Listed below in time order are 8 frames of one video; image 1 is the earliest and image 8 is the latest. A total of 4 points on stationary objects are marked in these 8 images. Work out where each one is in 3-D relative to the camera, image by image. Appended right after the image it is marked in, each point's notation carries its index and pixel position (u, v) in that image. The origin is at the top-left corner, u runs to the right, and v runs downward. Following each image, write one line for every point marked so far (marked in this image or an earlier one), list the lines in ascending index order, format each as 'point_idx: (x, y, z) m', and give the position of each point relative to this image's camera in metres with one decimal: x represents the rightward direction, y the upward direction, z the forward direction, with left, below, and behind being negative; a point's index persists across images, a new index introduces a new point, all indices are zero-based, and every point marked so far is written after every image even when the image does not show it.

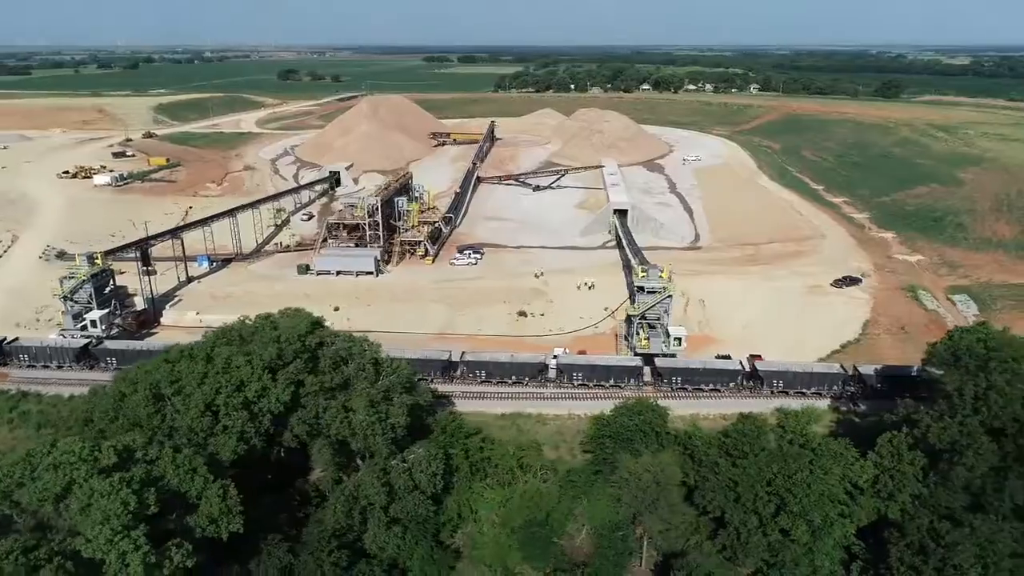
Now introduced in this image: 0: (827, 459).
0: (+7.3, -4.0, +16.9) m
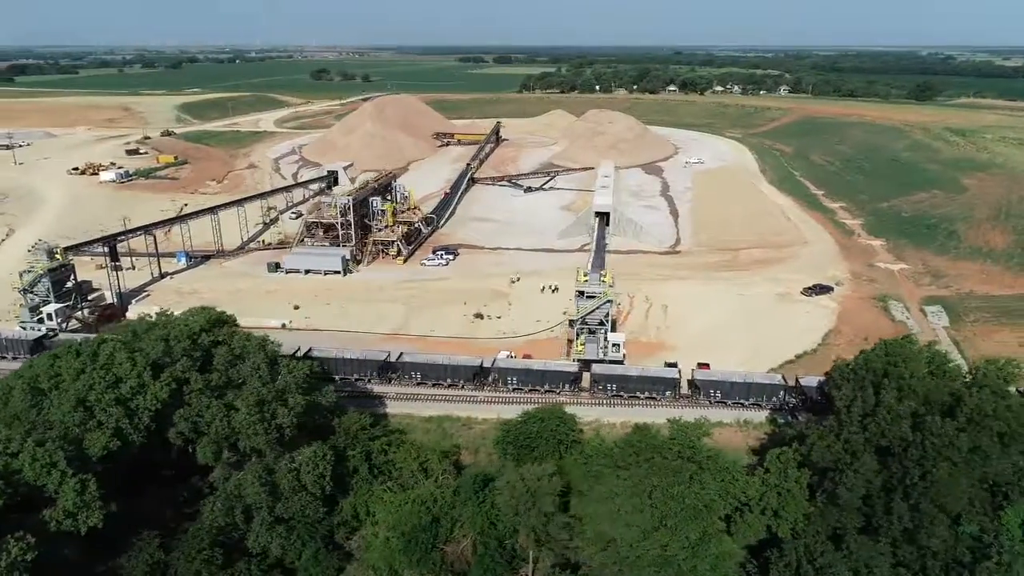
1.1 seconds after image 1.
0: (+4.4, -4.2, +16.4) m
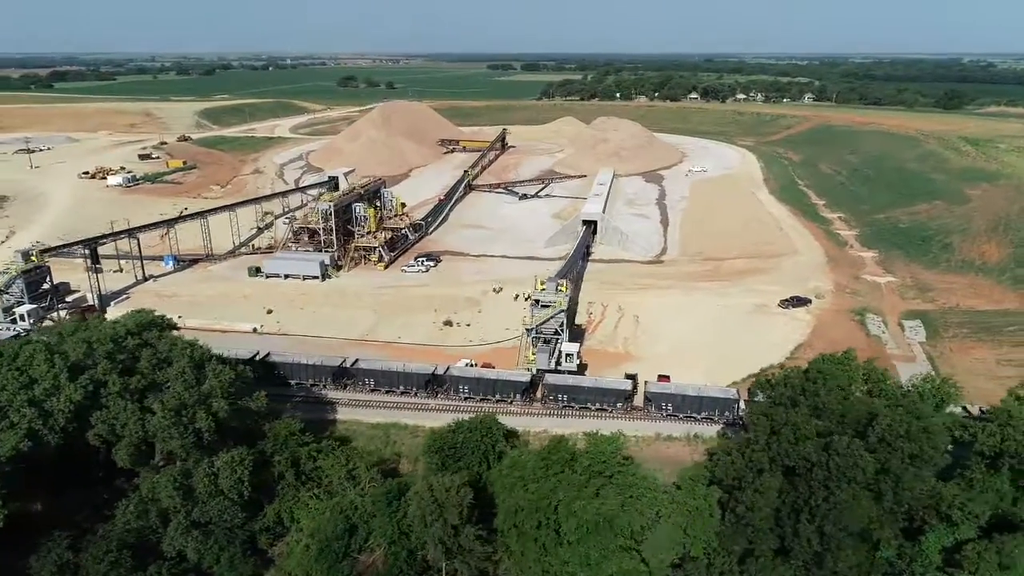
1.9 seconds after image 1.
0: (+2.2, -4.5, +16.1) m
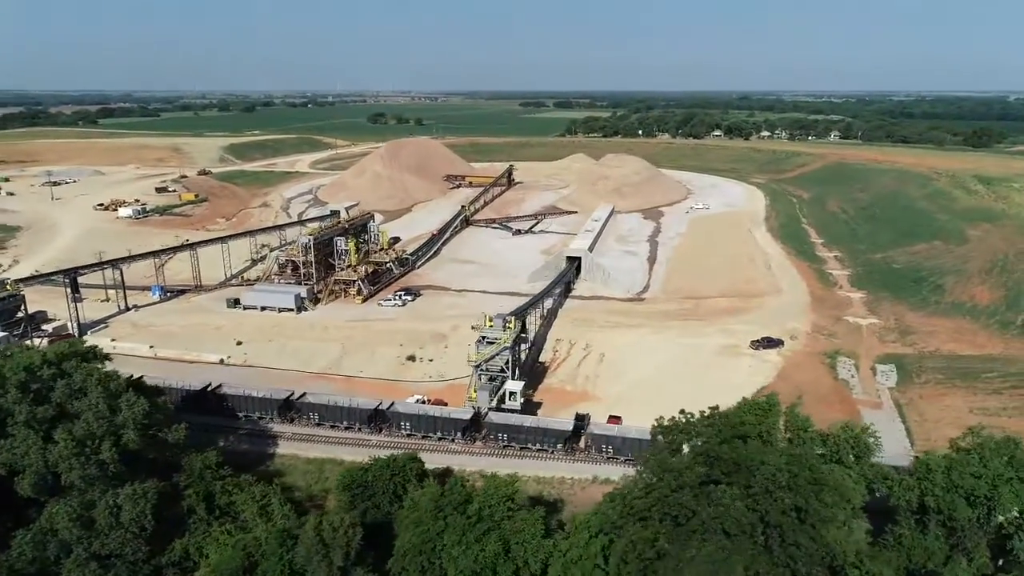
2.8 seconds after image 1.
0: (-0.3, -5.3, +15.6) m
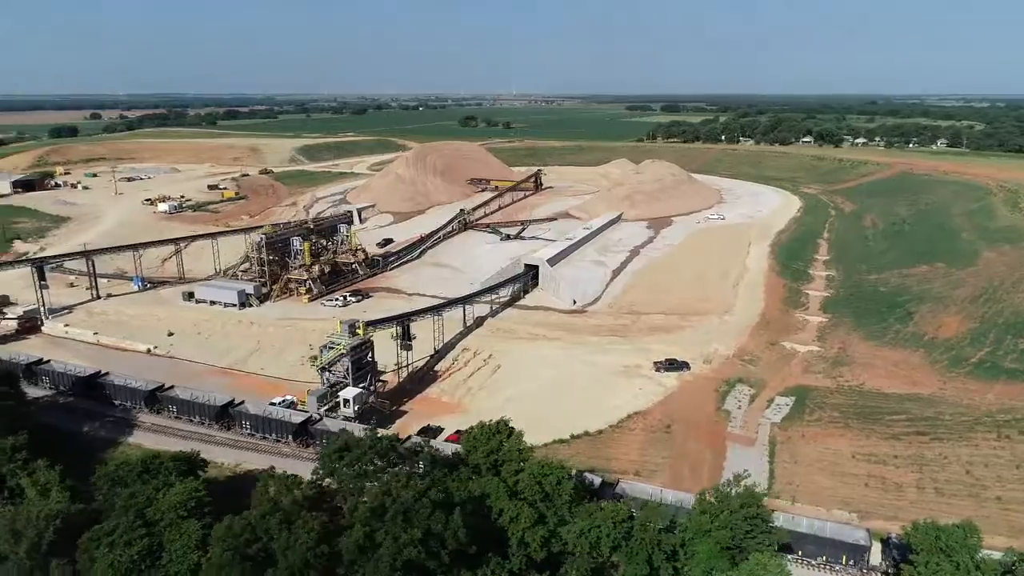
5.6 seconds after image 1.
0: (-7.7, -5.4, +15.5) m
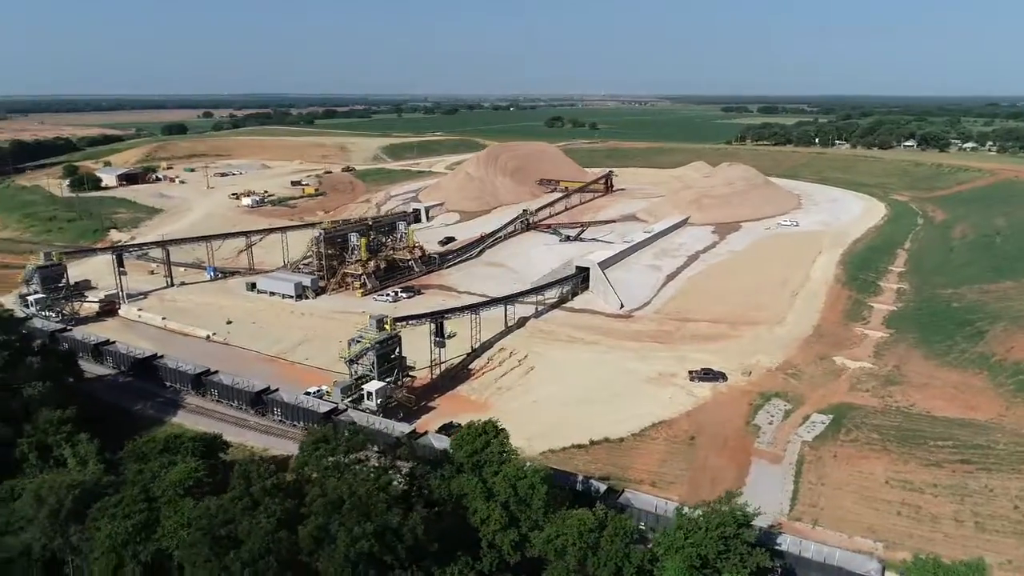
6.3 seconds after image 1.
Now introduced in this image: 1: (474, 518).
0: (-8.2, -5.2, +16.4) m
1: (-0.8, -4.9, +15.2) m
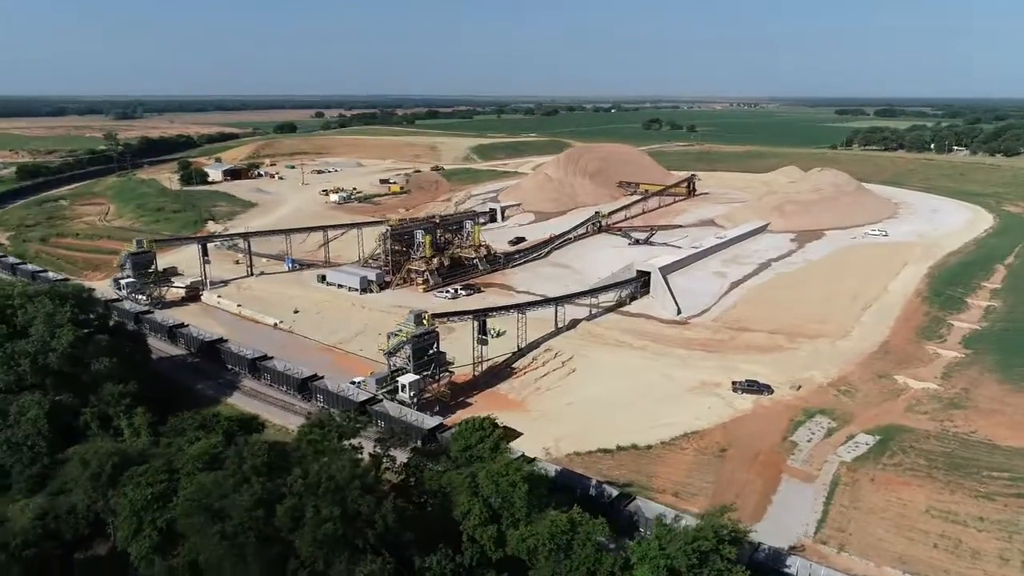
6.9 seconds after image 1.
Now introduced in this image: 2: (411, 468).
0: (-8.4, -4.8, +17.7) m
1: (-1.2, -4.8, +15.5) m
2: (-2.4, -4.2, +16.9) m
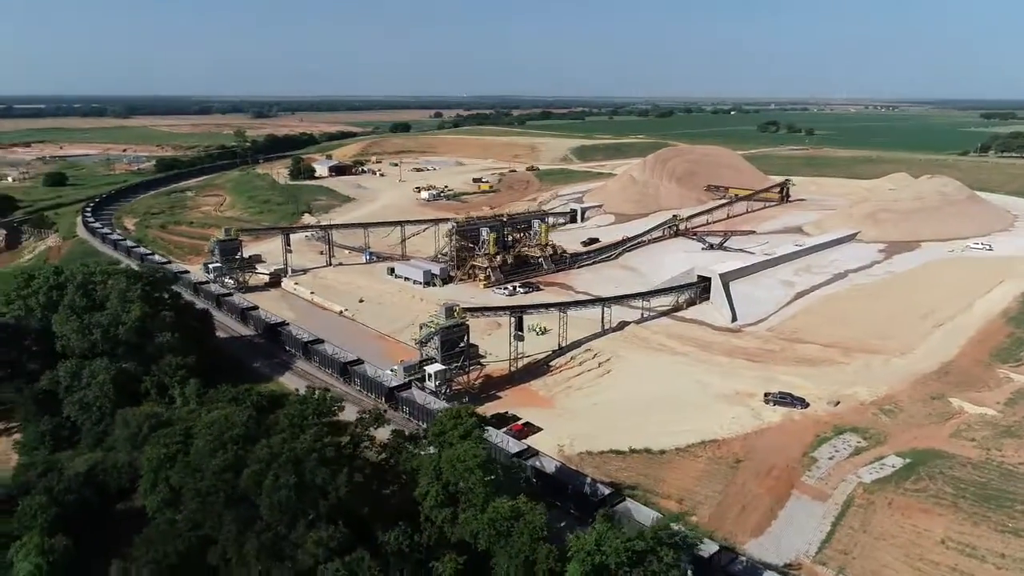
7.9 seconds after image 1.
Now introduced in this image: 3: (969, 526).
0: (-8.9, -4.3, +19.5) m
1: (-2.2, -4.6, +16.3) m
2: (-3.0, -4.0, +17.9) m
3: (+12.6, -6.6, +19.6) m
